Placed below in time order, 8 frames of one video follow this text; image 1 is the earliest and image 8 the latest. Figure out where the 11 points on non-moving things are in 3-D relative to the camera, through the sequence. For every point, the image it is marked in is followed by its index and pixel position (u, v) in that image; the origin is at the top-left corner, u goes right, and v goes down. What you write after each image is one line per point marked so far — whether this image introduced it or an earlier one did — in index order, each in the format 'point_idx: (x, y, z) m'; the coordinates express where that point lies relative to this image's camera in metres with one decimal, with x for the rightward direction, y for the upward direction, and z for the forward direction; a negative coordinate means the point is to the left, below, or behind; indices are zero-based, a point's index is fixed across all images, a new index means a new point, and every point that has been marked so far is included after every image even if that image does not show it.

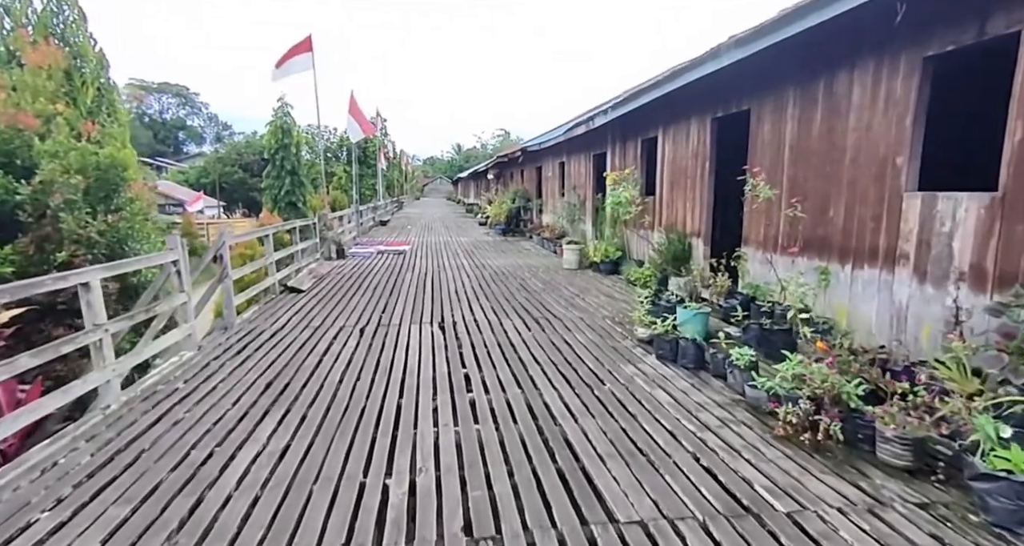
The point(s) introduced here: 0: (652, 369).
0: (+0.9, -0.6, +3.2) m
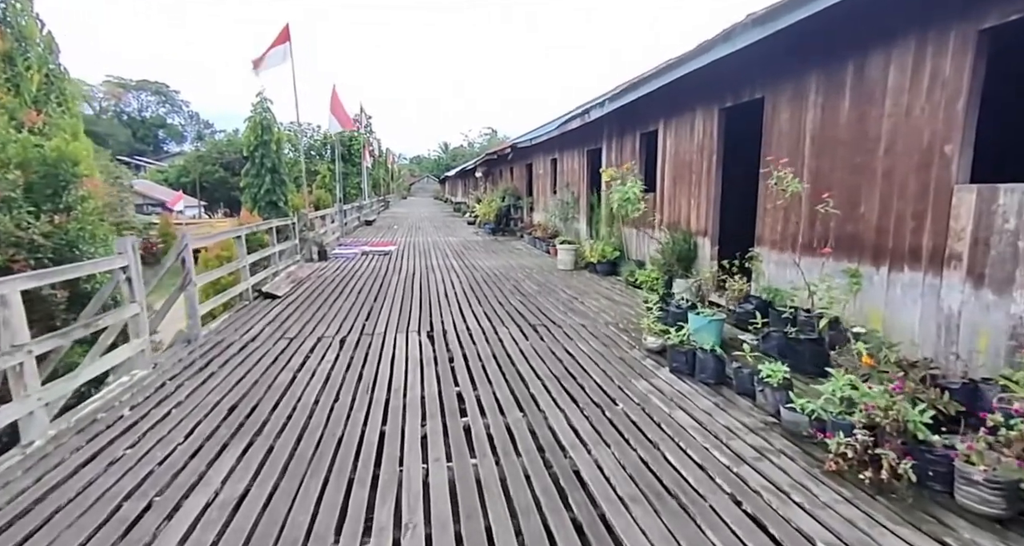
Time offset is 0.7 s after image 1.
0: (+0.9, -0.7, +2.9) m
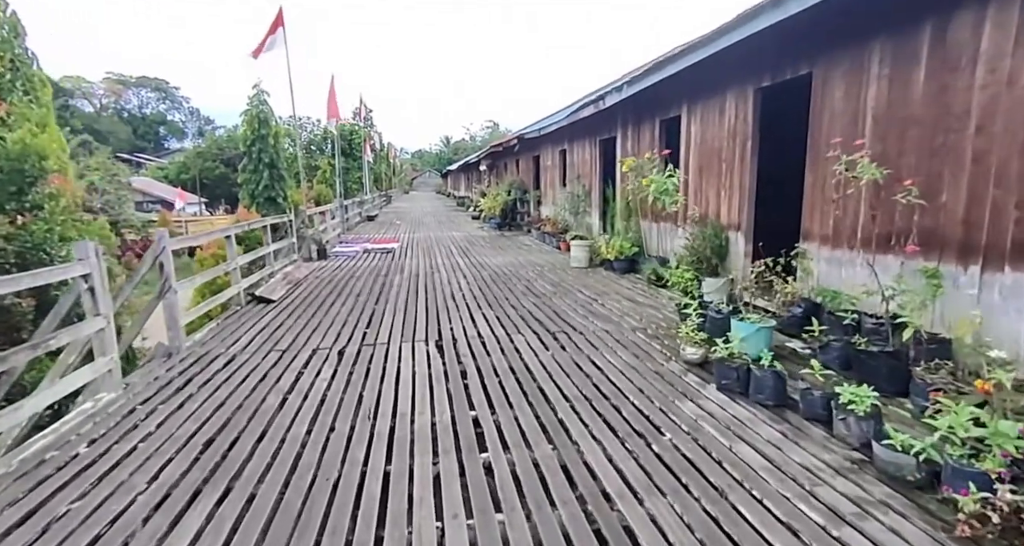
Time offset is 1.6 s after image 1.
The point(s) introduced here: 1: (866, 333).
0: (+1.0, -0.7, +2.5) m
1: (+2.0, -0.3, +2.8) m
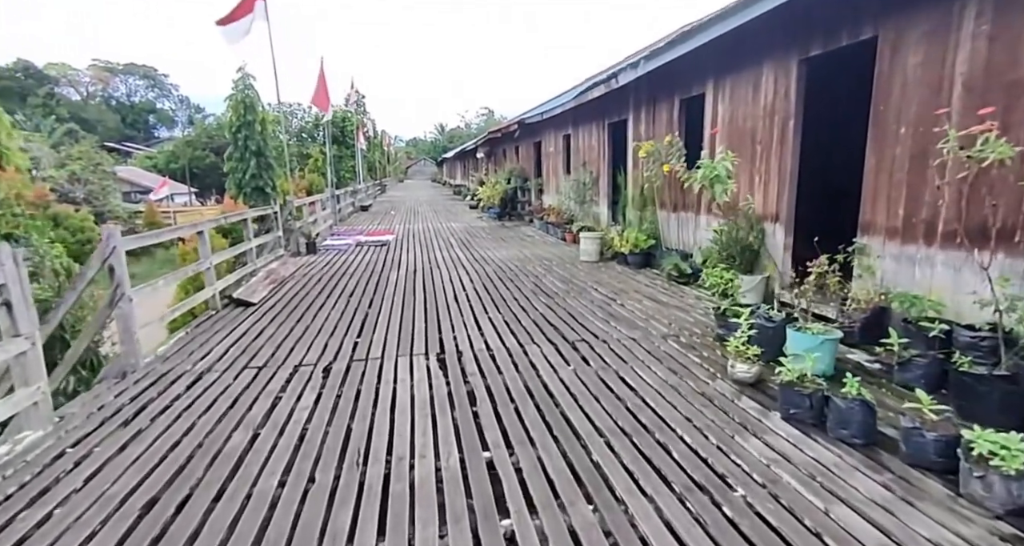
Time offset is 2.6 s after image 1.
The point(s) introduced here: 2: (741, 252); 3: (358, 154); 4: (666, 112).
0: (+1.1, -0.7, +2.0) m
1: (+2.1, -0.4, +2.3) m
2: (+1.9, +0.2, +4.2) m
3: (-5.6, +4.4, +18.0) m
4: (+1.8, +1.9, +5.7) m
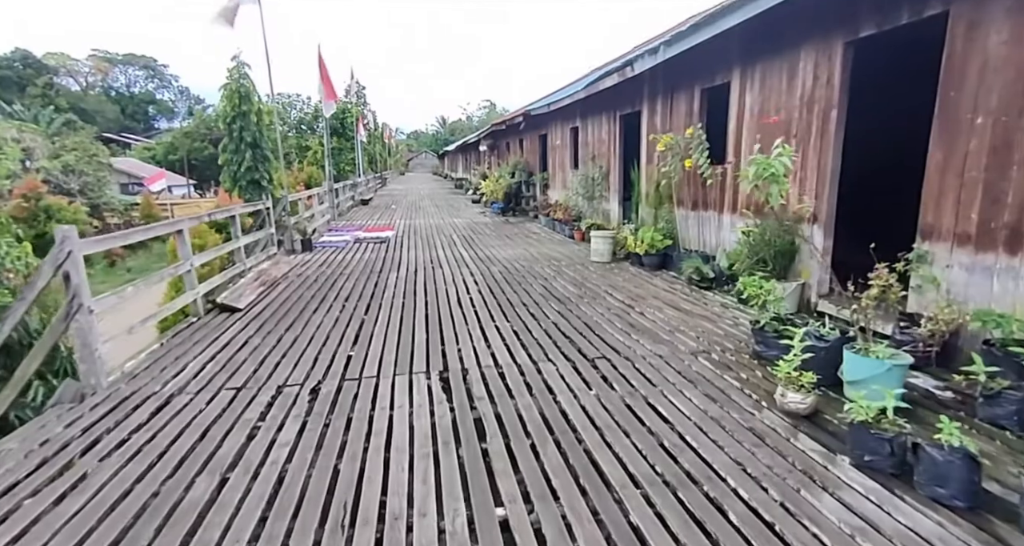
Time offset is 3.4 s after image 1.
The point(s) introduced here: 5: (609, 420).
0: (+1.2, -0.8, +1.6) m
1: (+2.1, -0.4, +1.9) m
2: (+2.0, +0.1, +3.8) m
3: (-5.5, +4.5, +17.6) m
4: (+1.9, +1.8, +5.3) m
5: (+0.5, -0.7, +2.3) m
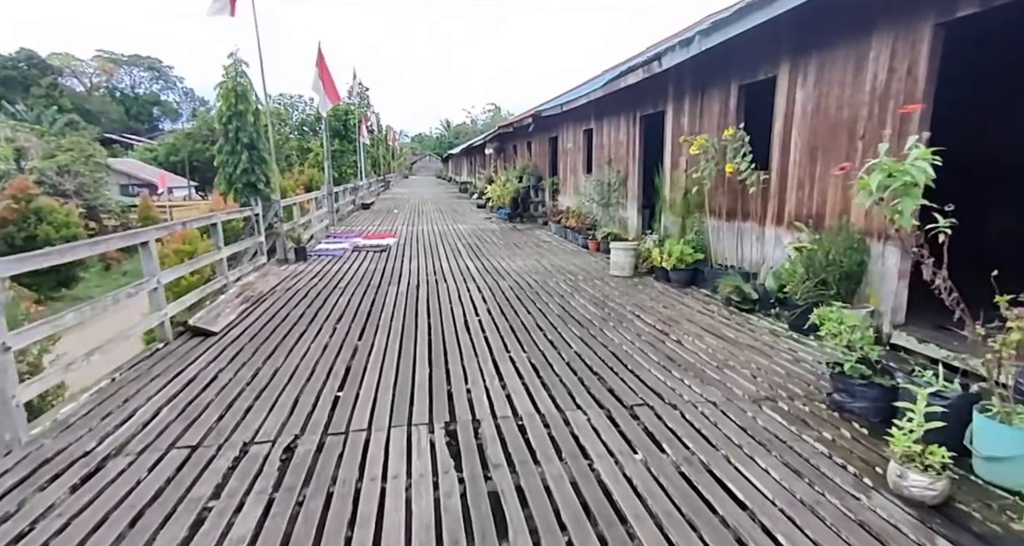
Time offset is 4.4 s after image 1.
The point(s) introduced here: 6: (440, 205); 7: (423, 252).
0: (+1.3, -0.9, +1.1) m
1: (+2.2, -0.6, +1.3) m
2: (+2.1, 0.0, +3.2) m
3: (-5.3, +4.3, +17.1) m
4: (+2.0, +1.7, +4.8) m
5: (+0.6, -0.8, +1.8) m
6: (-2.3, +2.2, +15.8) m
7: (-1.4, +0.3, +7.5) m
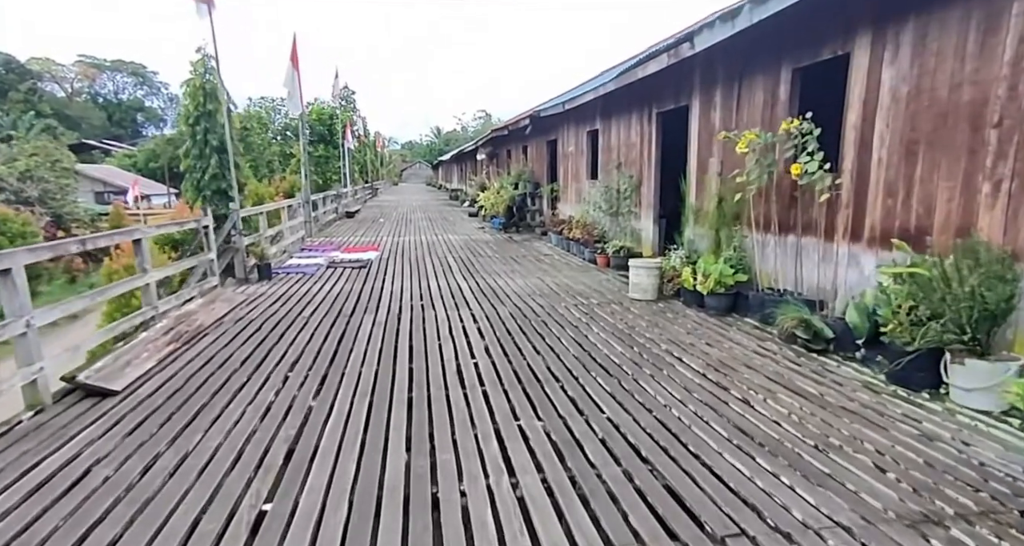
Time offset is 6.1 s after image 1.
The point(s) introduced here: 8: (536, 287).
0: (+1.4, -1.1, +0.2) m
1: (+2.3, -0.7, +0.5) m
2: (+2.2, -0.2, +2.3) m
3: (-5.5, +3.9, +16.1) m
4: (+2.0, +1.5, +3.9) m
5: (+0.6, -1.0, +0.8) m
6: (-2.5, +1.8, +14.9) m
7: (-1.4, +0.1, +6.6) m
8: (+0.3, -0.1, +5.2) m
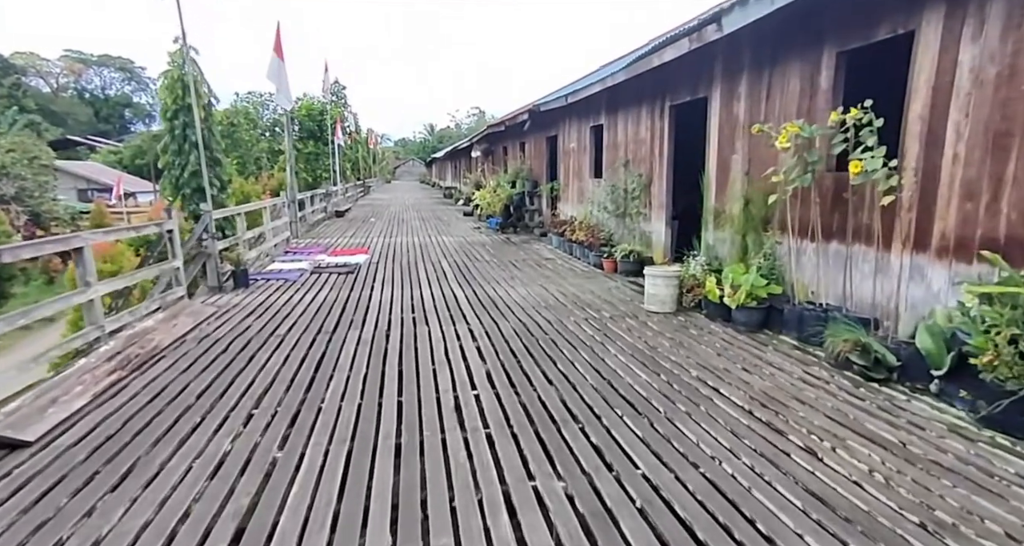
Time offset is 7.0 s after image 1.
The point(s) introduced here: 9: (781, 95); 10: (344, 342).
0: (+1.5, -1.2, -0.3) m
1: (+2.4, -0.8, 0.0) m
2: (+2.2, -0.3, +1.9) m
3: (-5.6, +3.9, +15.6) m
4: (+2.1, +1.4, +3.4) m
5: (+0.7, -1.1, +0.4) m
6: (-2.6, +1.7, +14.4) m
7: (-1.4, 0.0, +6.1) m
8: (+0.3, -0.2, +4.7) m
9: (+2.0, +1.3, +3.7) m
10: (-1.3, -0.5, +3.6) m
